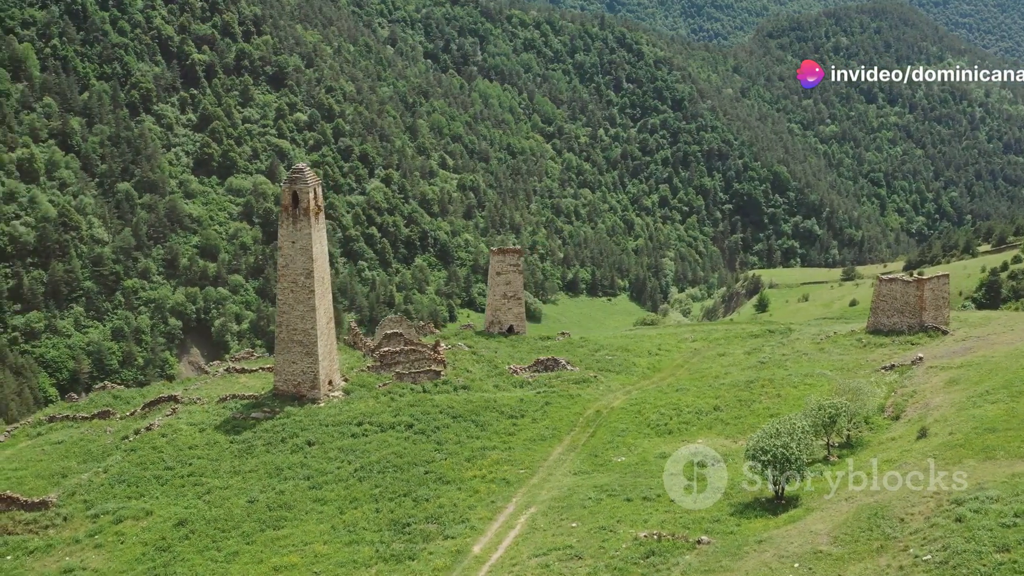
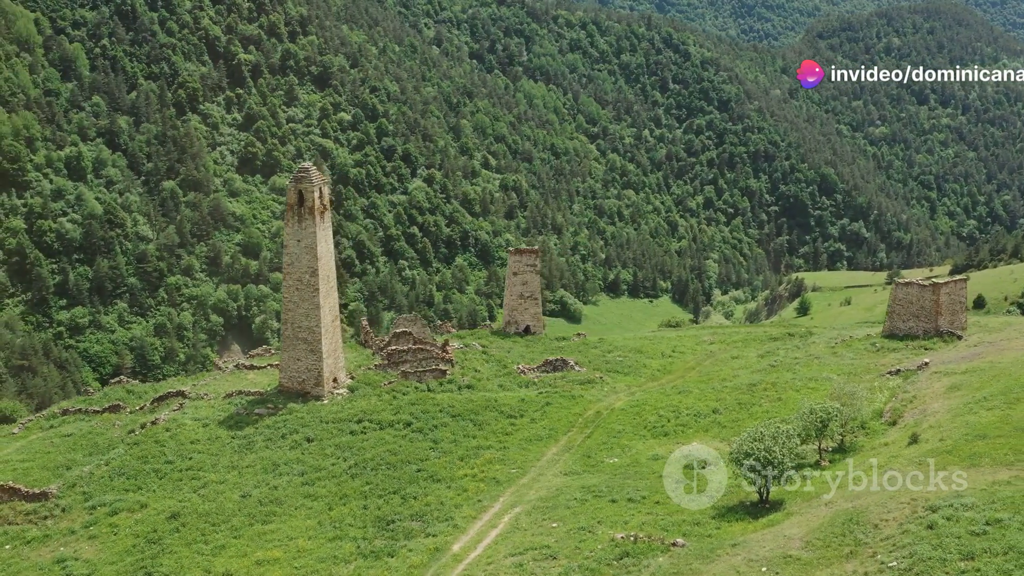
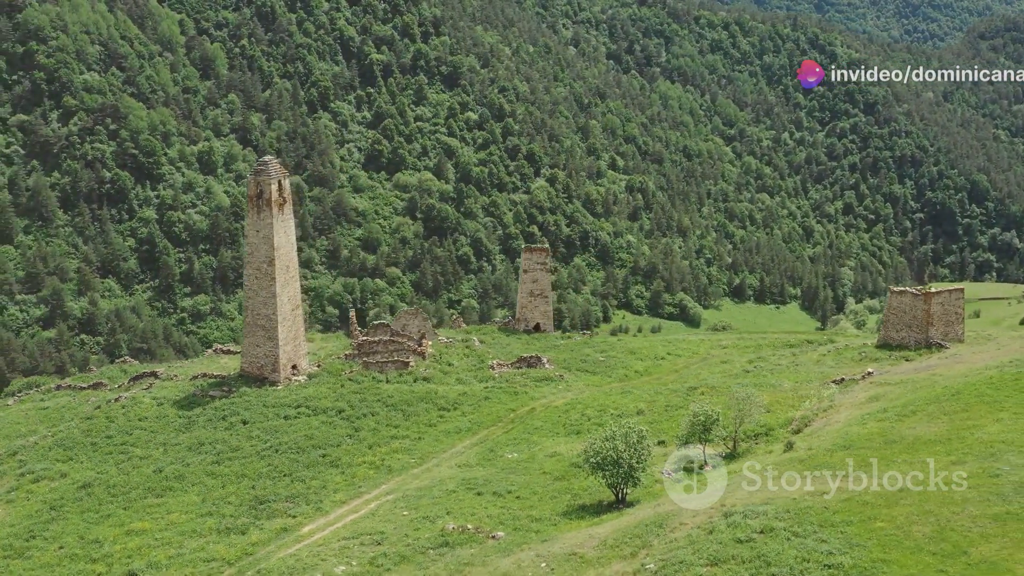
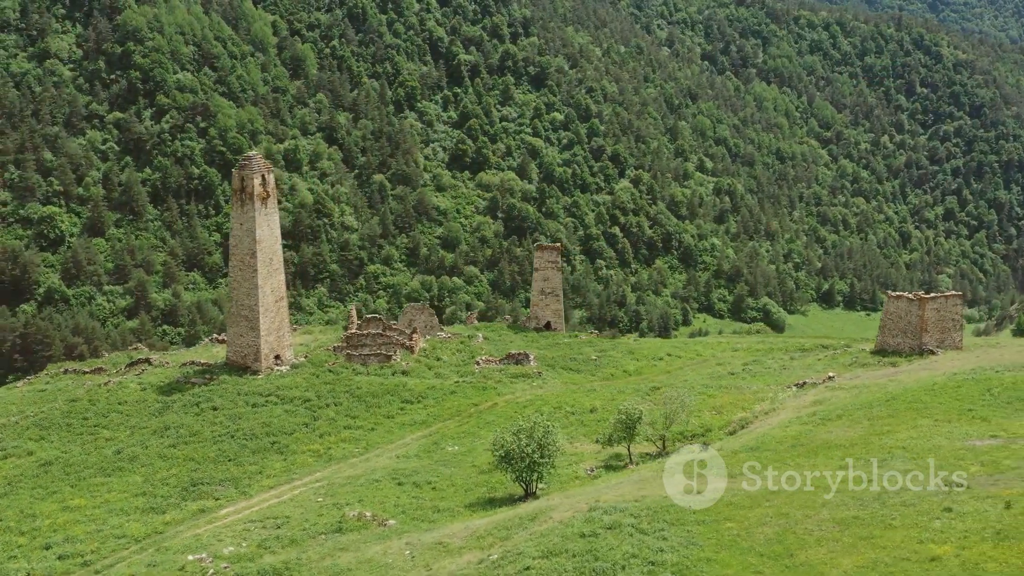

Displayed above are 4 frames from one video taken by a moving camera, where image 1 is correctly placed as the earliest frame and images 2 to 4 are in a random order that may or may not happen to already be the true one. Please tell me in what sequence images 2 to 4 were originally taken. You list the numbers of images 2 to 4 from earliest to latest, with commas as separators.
2, 3, 4
